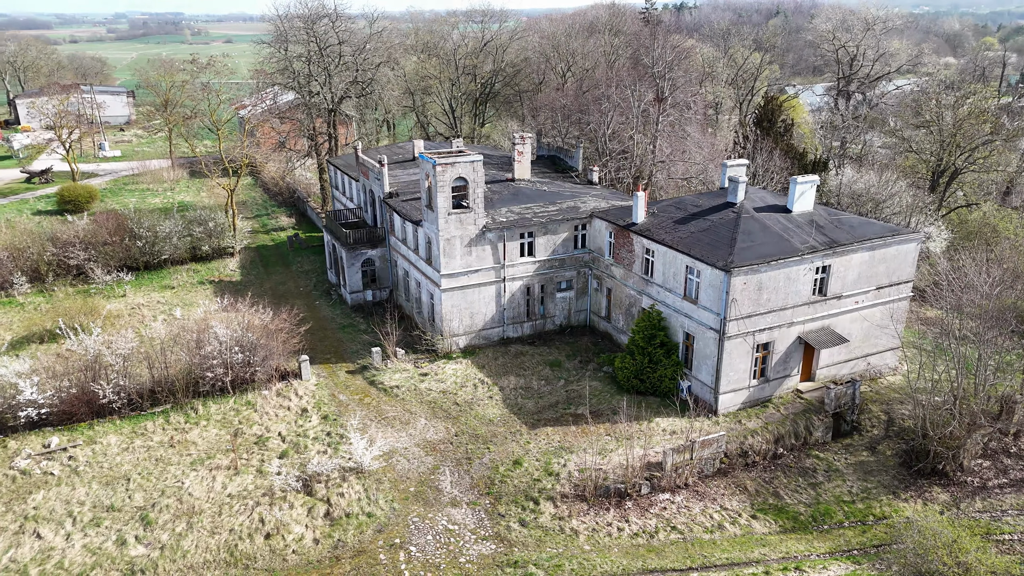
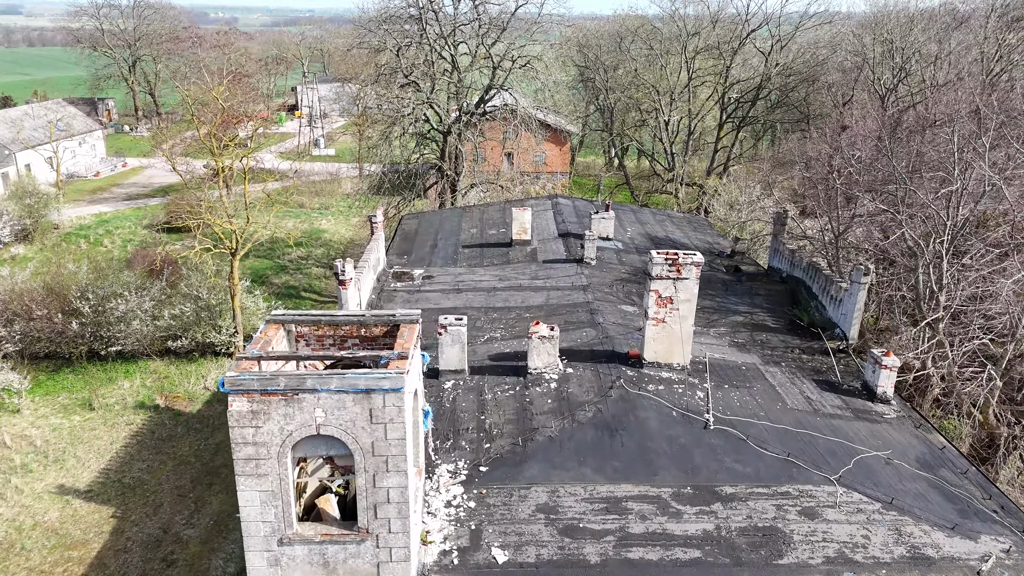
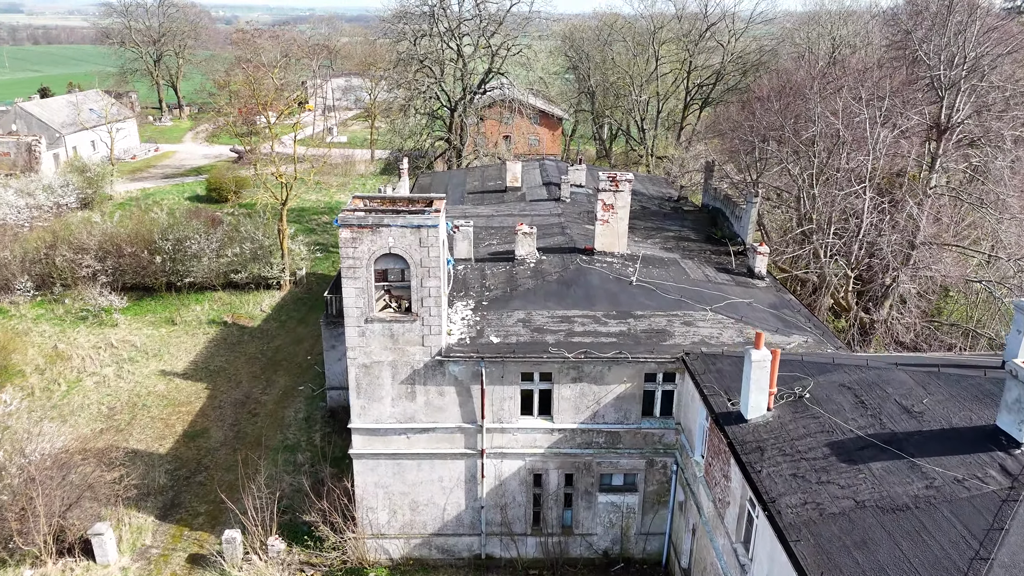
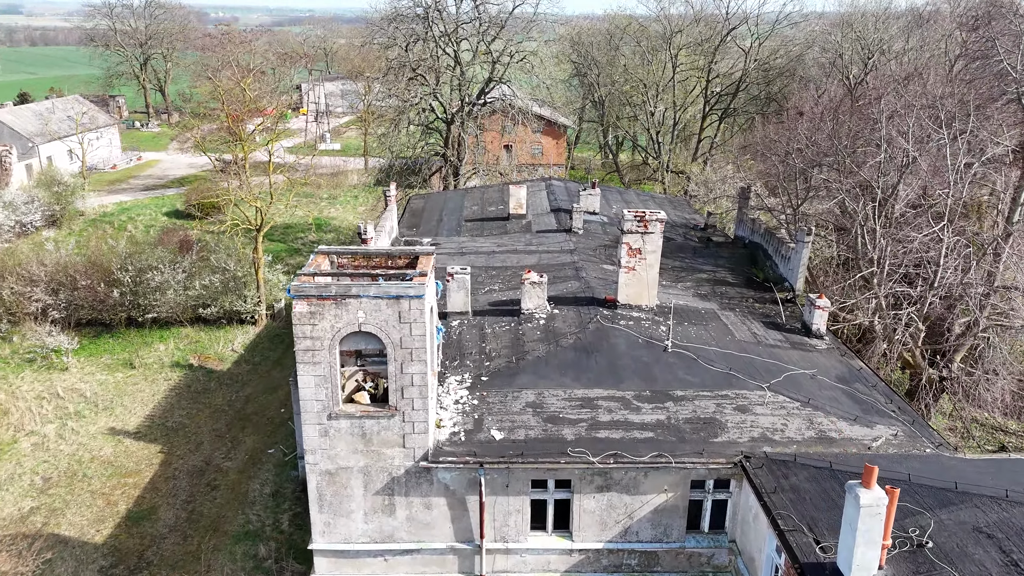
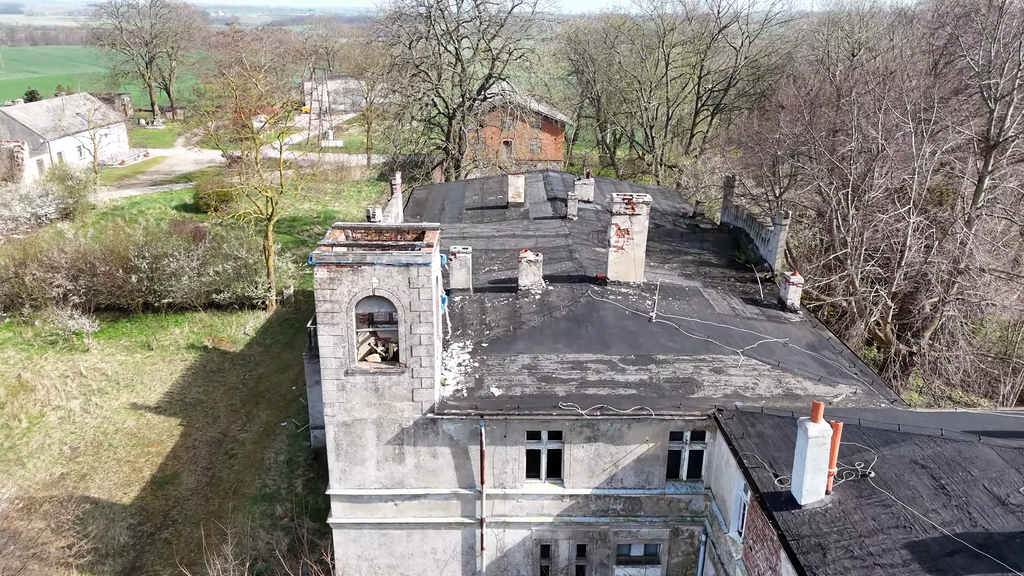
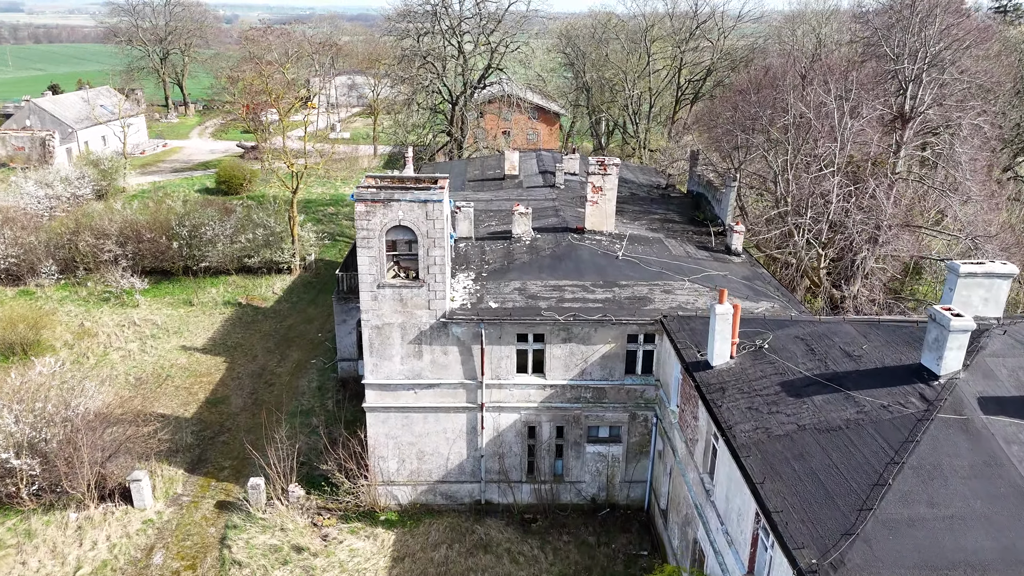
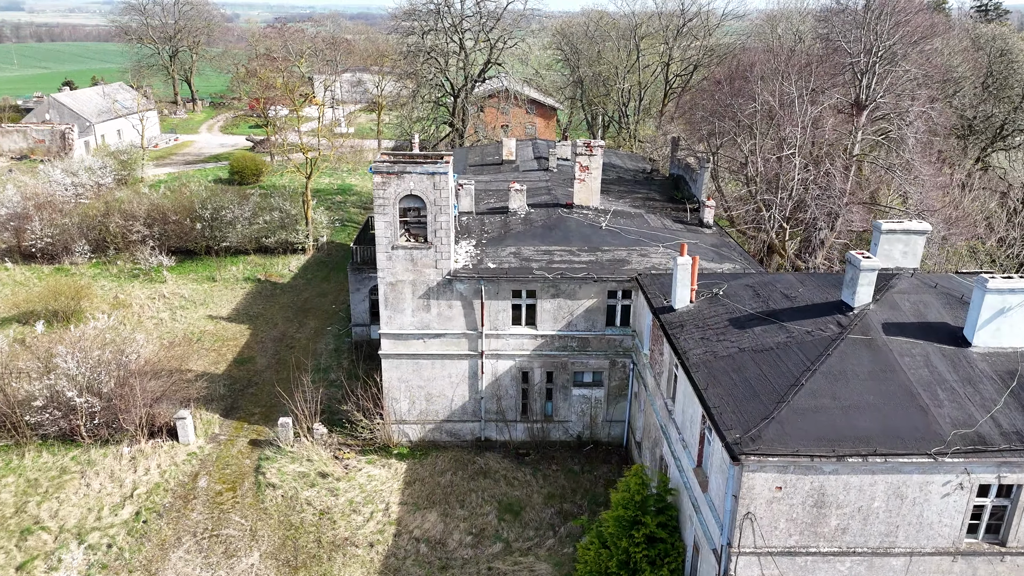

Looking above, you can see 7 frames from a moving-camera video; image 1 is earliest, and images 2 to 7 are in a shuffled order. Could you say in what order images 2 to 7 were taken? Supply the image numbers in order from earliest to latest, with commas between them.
7, 6, 3, 5, 4, 2
